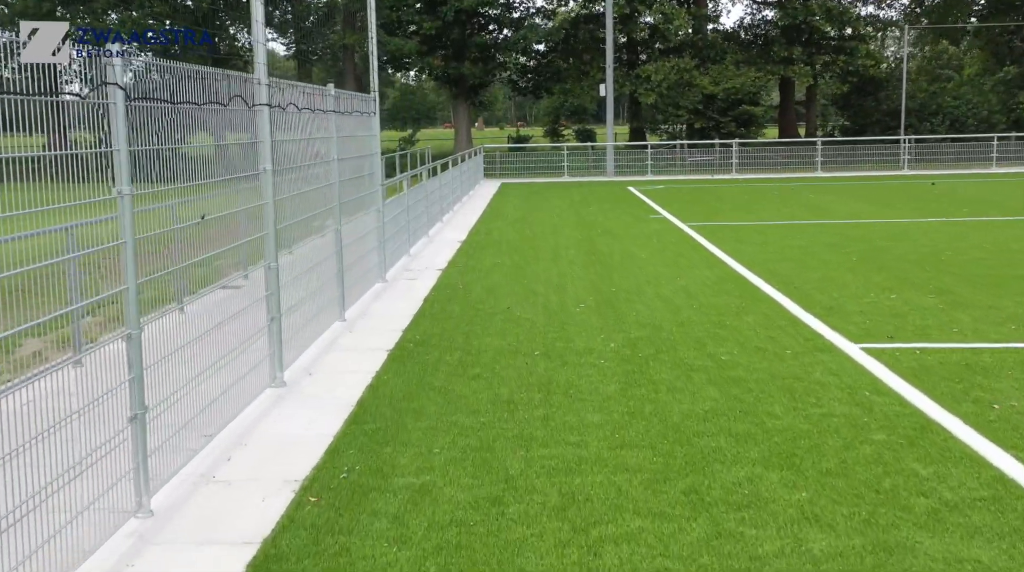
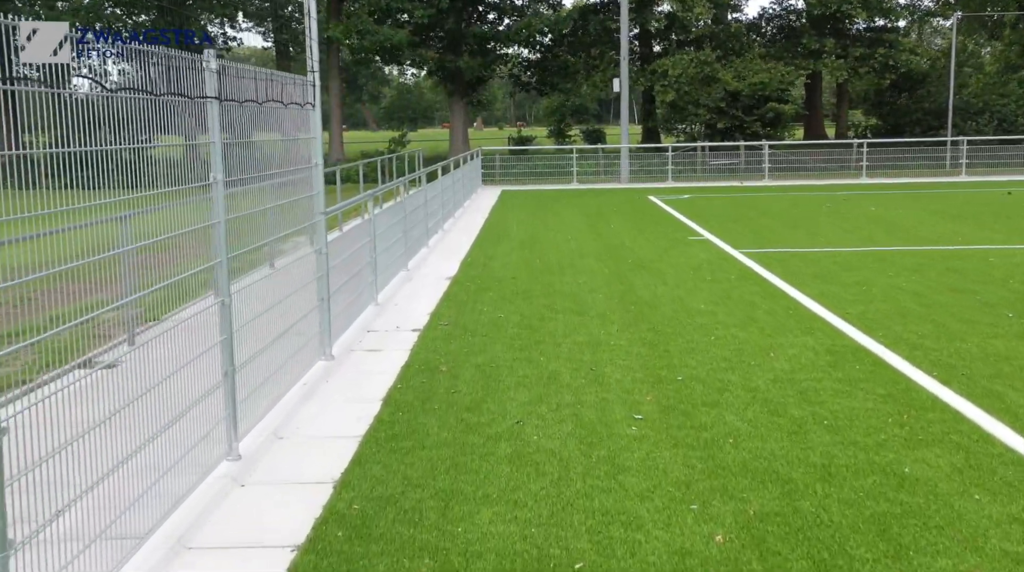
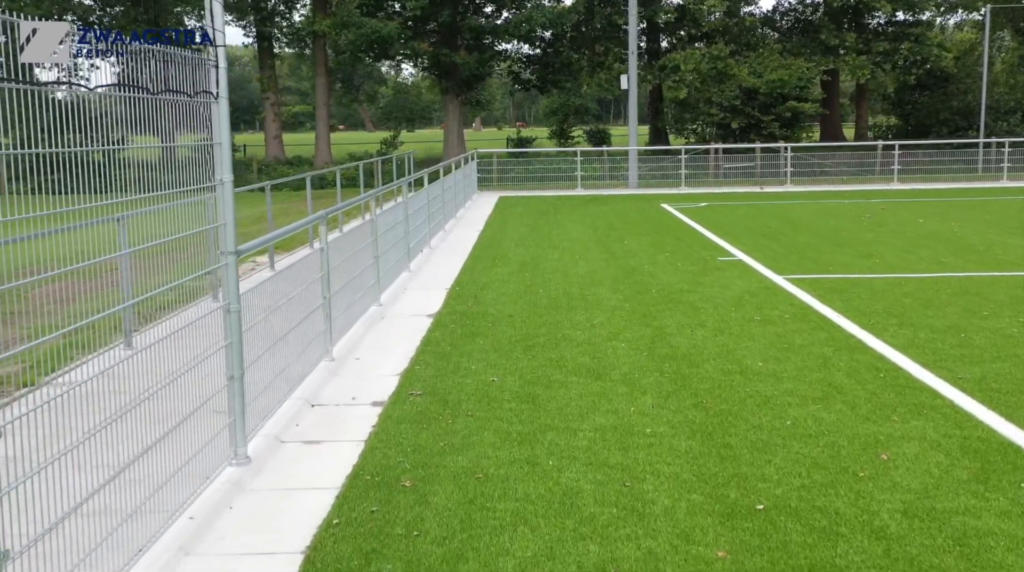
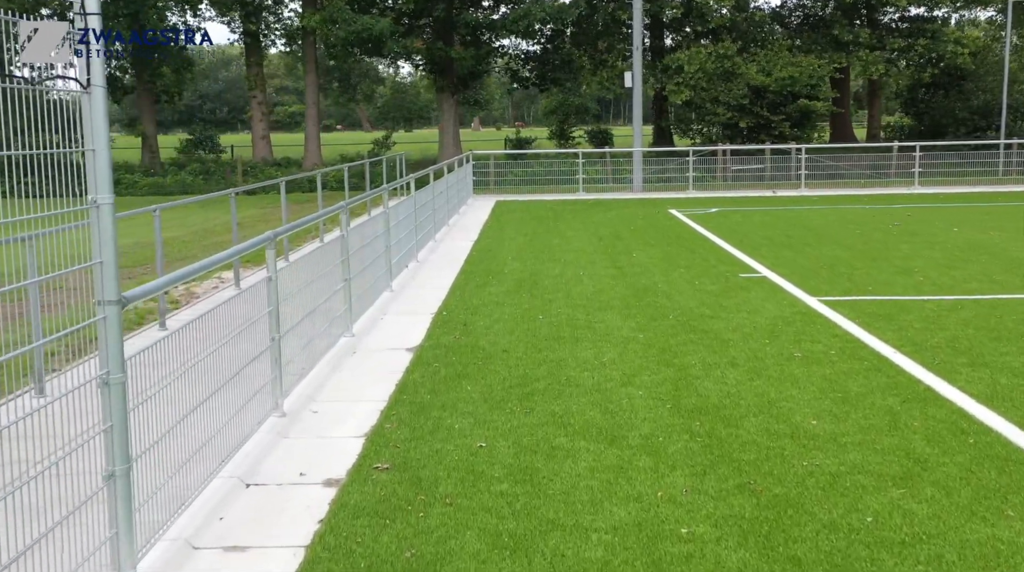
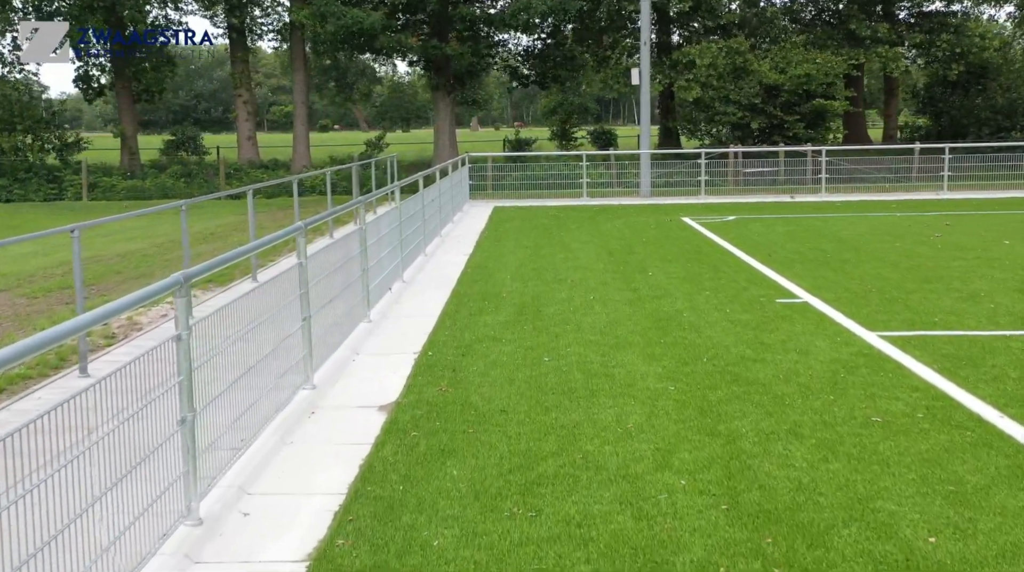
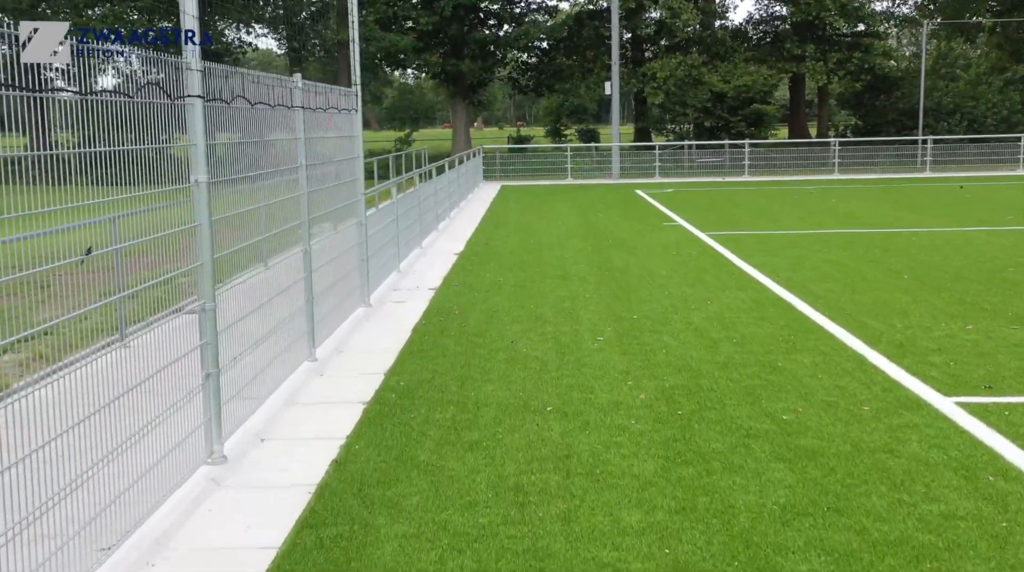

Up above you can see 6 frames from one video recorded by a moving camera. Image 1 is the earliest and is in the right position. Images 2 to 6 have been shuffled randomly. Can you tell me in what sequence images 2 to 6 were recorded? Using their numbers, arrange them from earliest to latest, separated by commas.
6, 2, 3, 4, 5
